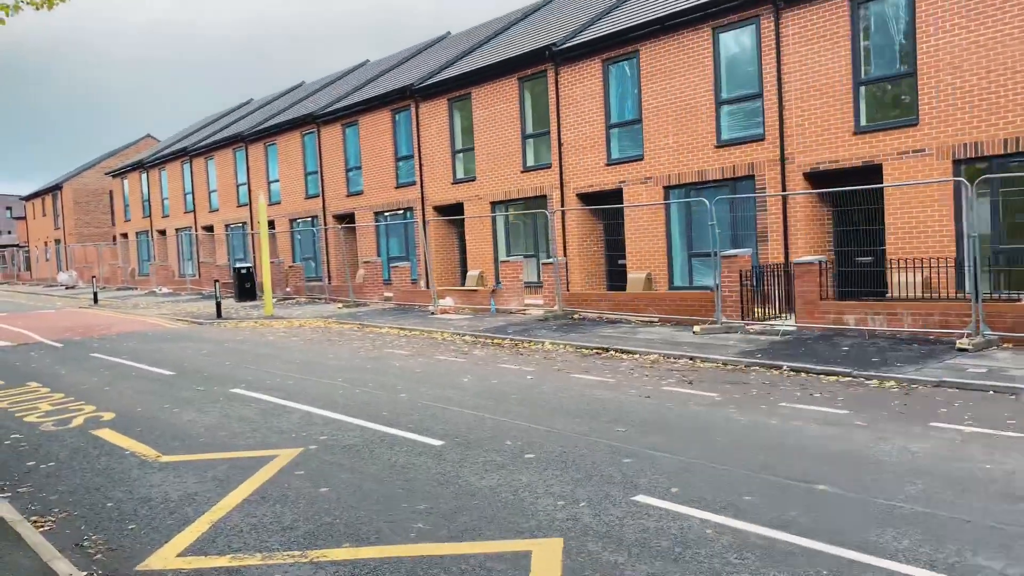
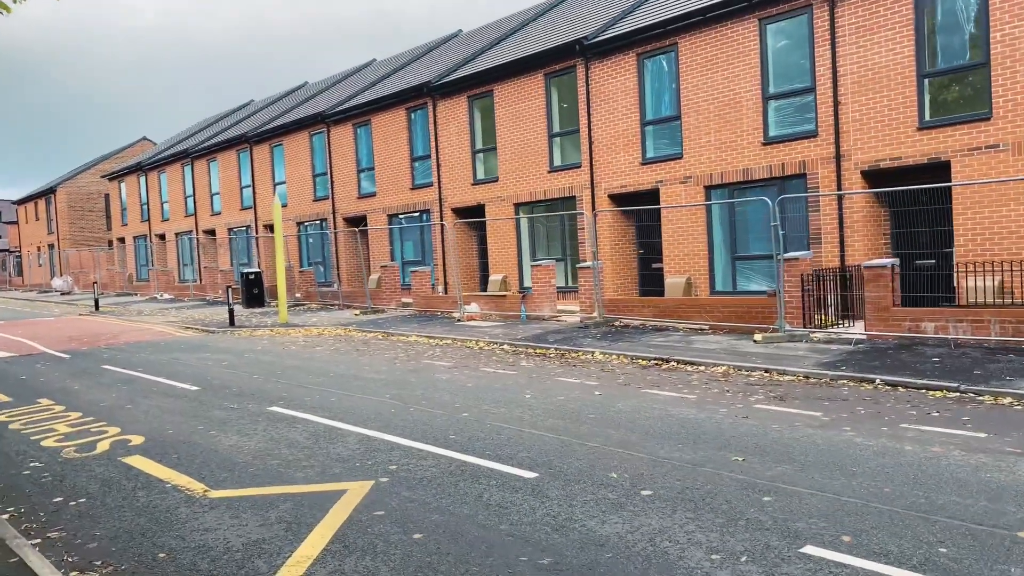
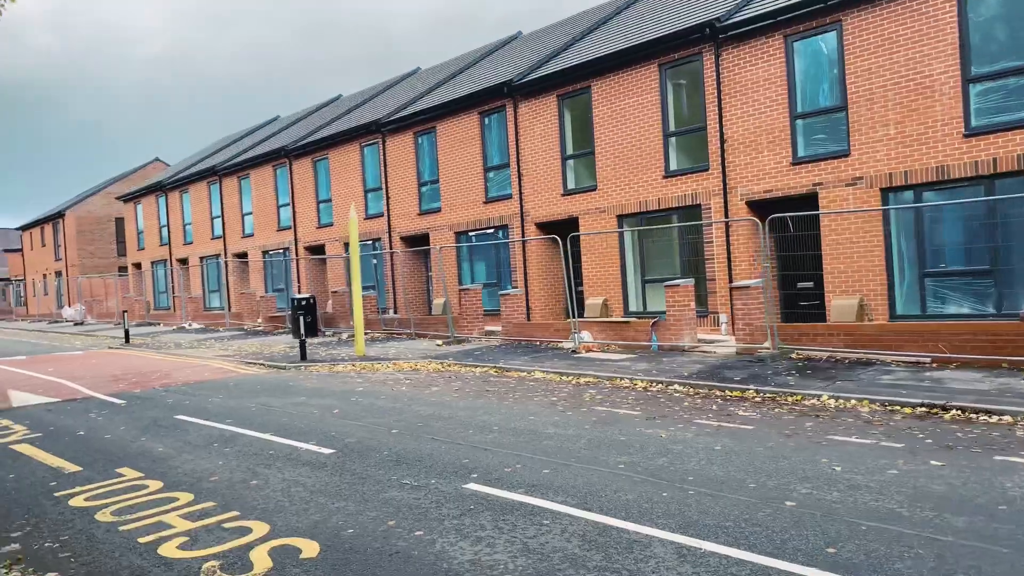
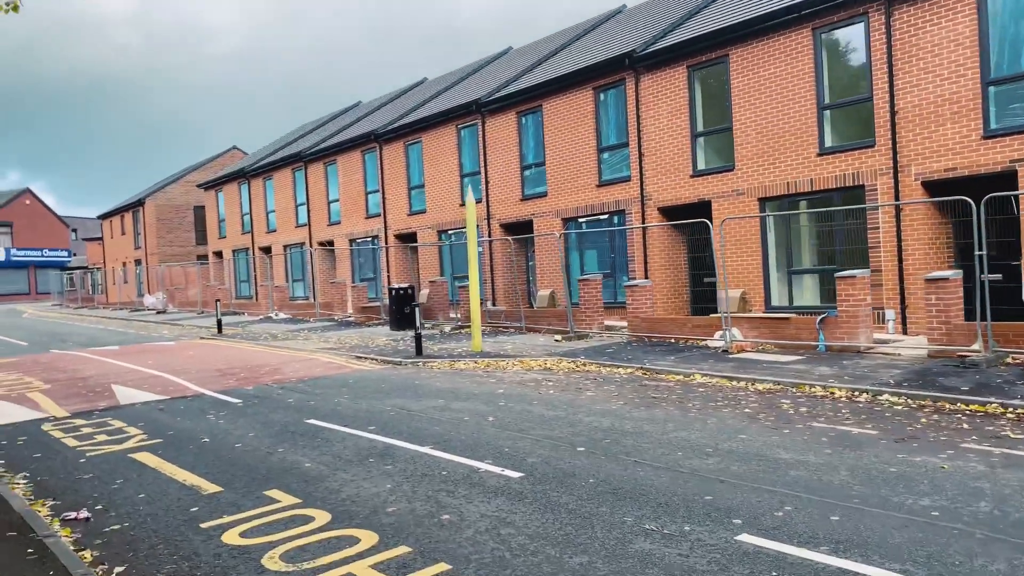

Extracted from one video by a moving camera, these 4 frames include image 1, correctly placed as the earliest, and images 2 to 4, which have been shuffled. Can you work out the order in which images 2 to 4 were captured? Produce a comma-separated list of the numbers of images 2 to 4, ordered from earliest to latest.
2, 3, 4
